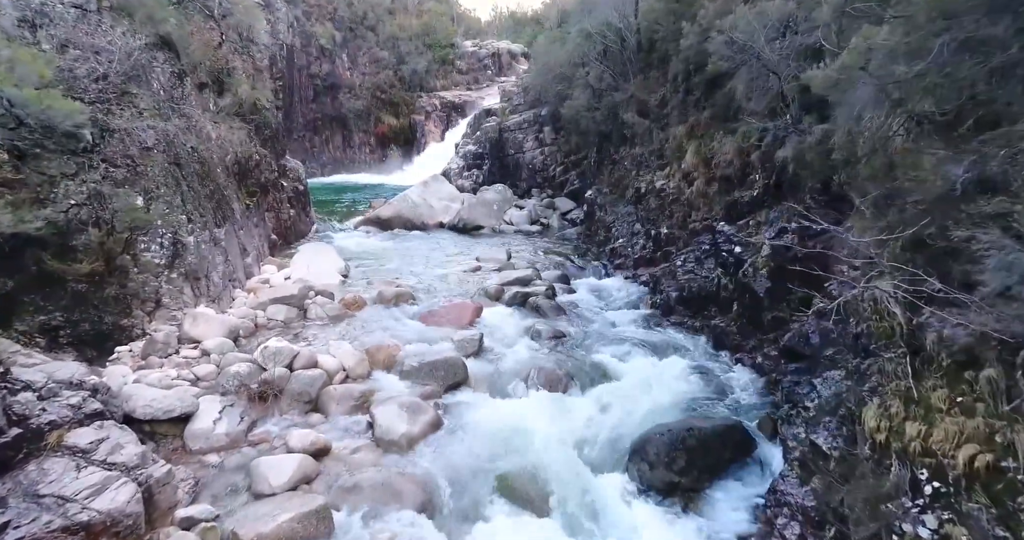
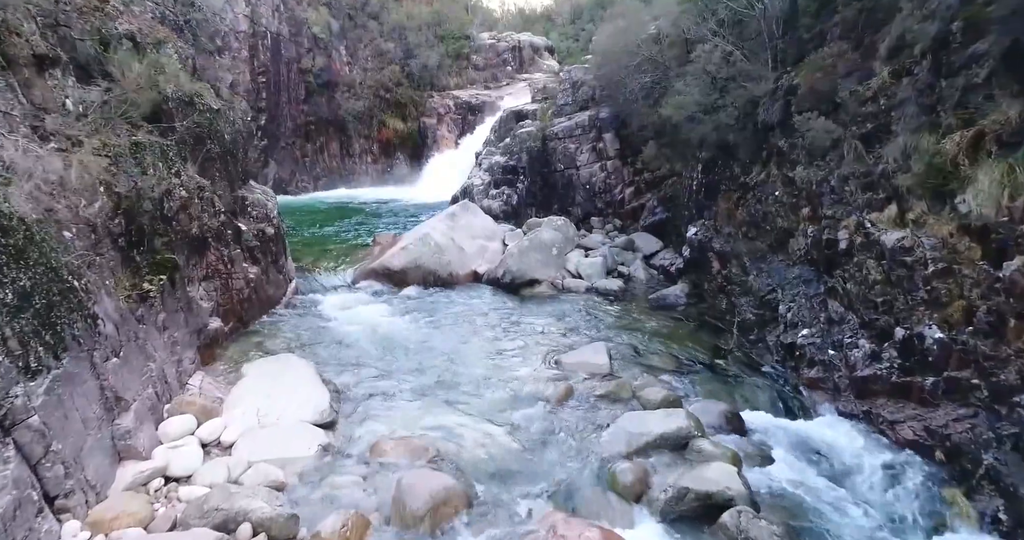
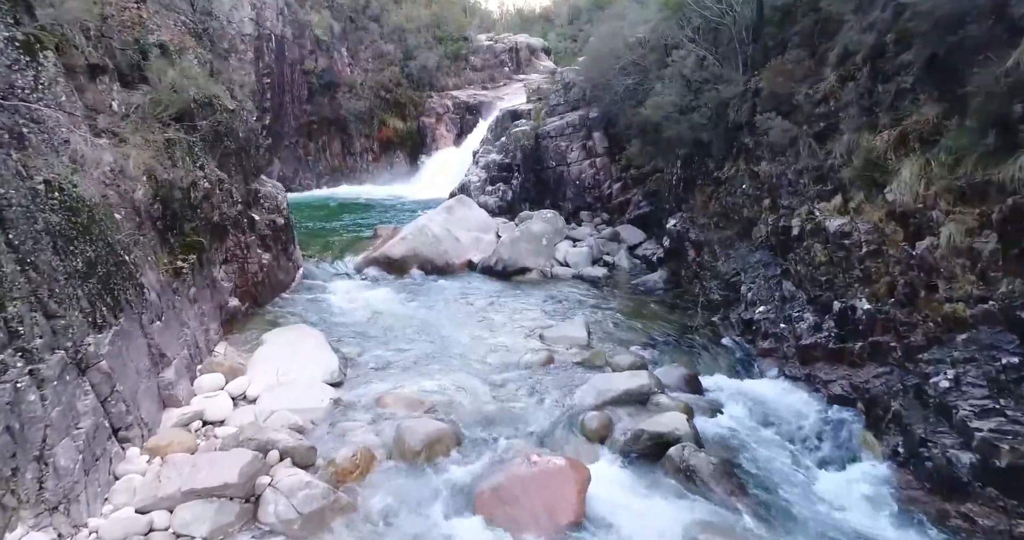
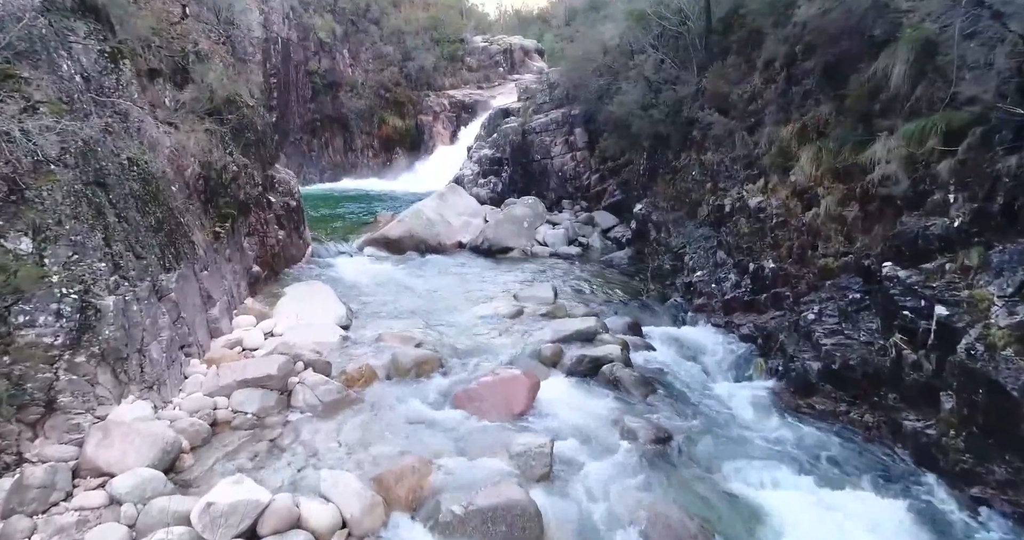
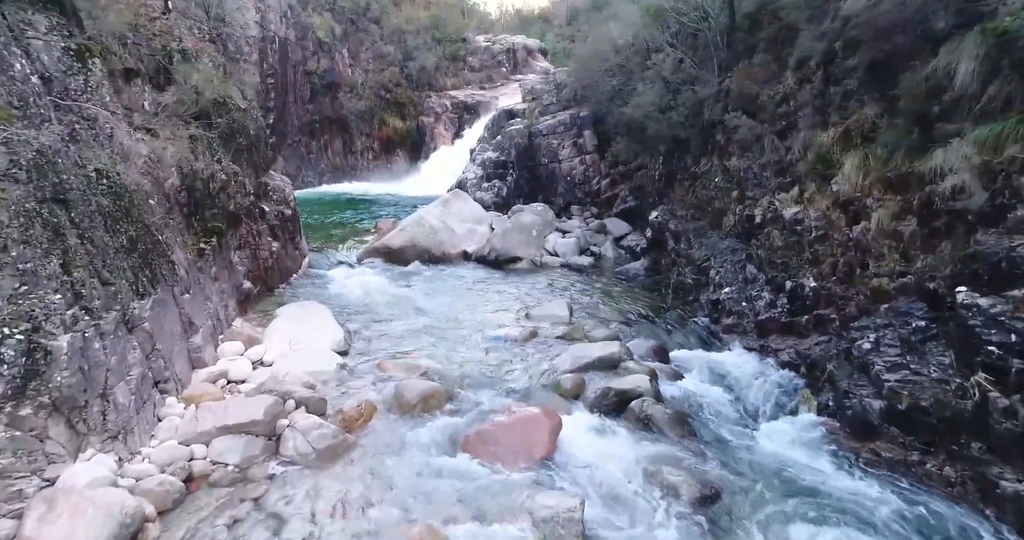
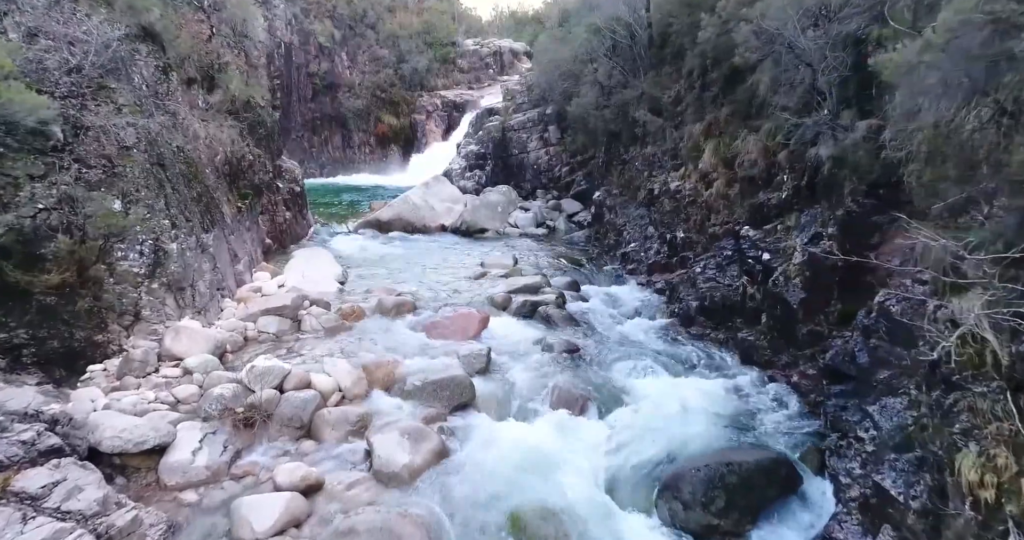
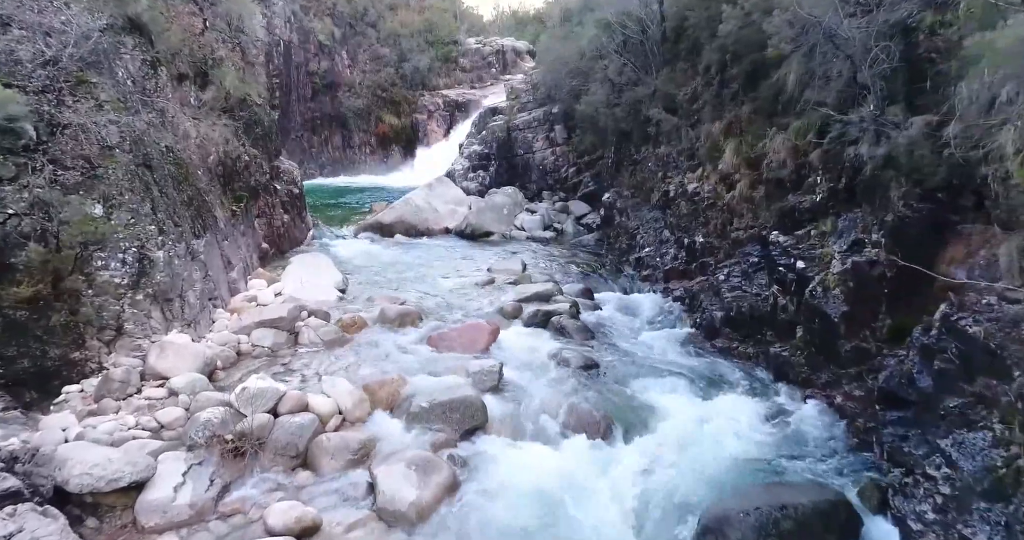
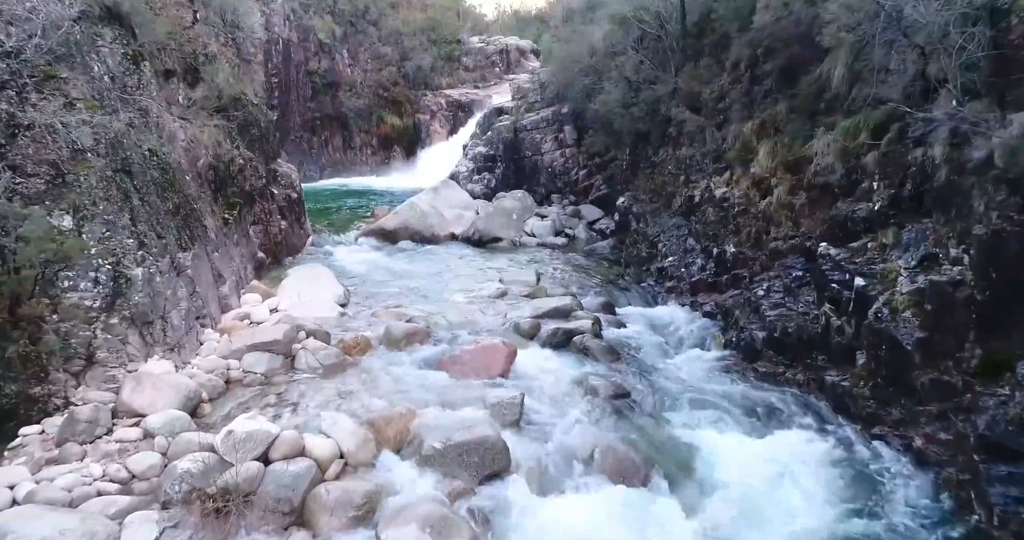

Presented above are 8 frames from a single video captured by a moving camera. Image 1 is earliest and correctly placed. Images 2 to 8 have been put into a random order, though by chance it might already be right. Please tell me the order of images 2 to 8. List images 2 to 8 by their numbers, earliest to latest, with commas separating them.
6, 7, 8, 4, 5, 3, 2
